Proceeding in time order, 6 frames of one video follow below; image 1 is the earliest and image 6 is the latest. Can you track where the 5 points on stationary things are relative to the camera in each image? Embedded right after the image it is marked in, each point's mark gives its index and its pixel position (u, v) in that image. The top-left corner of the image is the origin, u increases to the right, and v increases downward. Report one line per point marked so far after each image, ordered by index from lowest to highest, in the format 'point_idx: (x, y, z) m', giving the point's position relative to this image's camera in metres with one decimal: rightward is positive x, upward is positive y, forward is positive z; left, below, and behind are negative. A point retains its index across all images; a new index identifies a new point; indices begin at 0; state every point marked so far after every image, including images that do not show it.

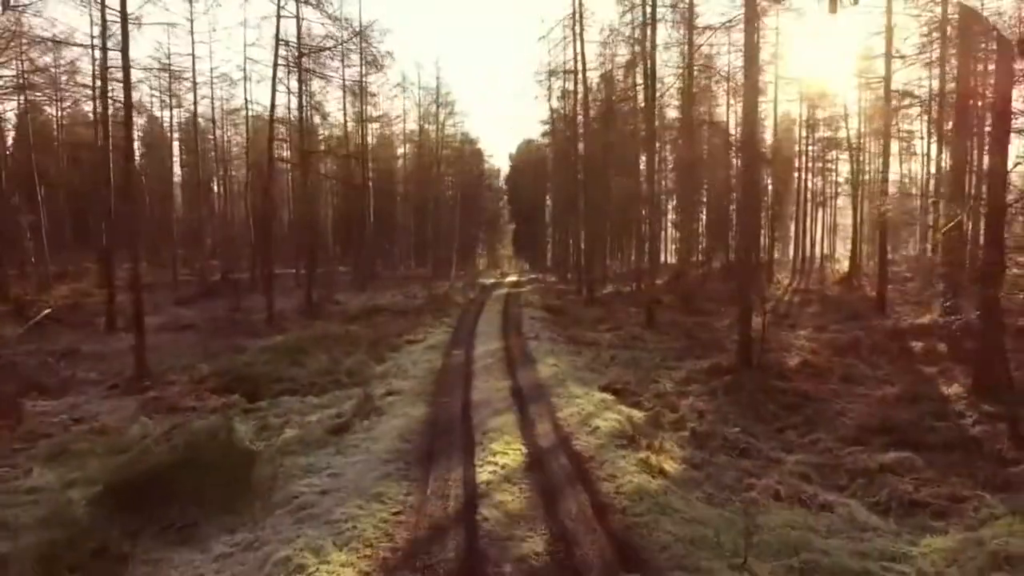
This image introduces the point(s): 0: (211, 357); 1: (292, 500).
0: (-6.7, -1.6, +15.7) m
1: (-2.2, -2.2, +7.1) m
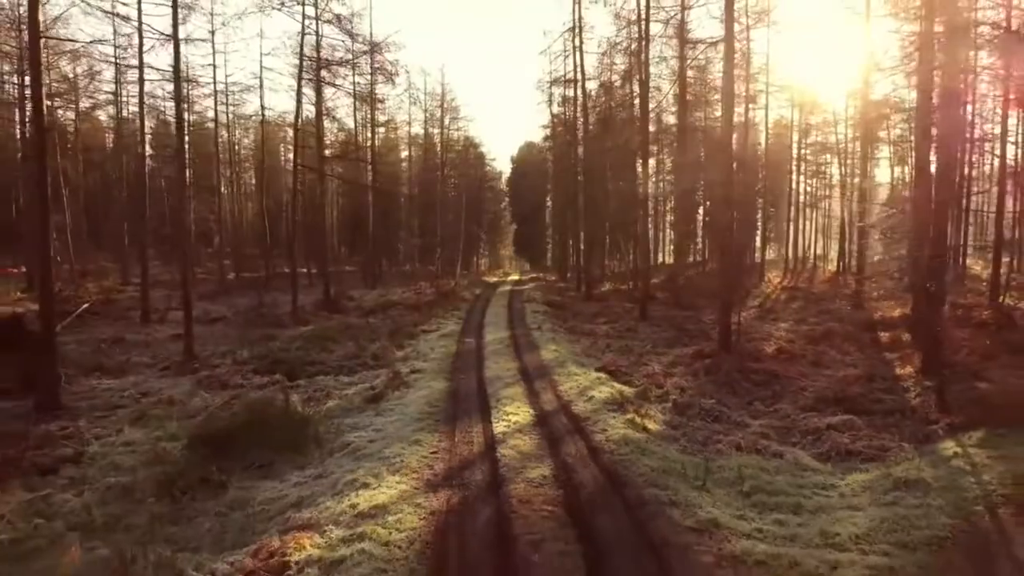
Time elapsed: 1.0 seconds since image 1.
0: (-6.6, -1.4, +17.4) m
1: (-2.1, -2.0, +8.9) m
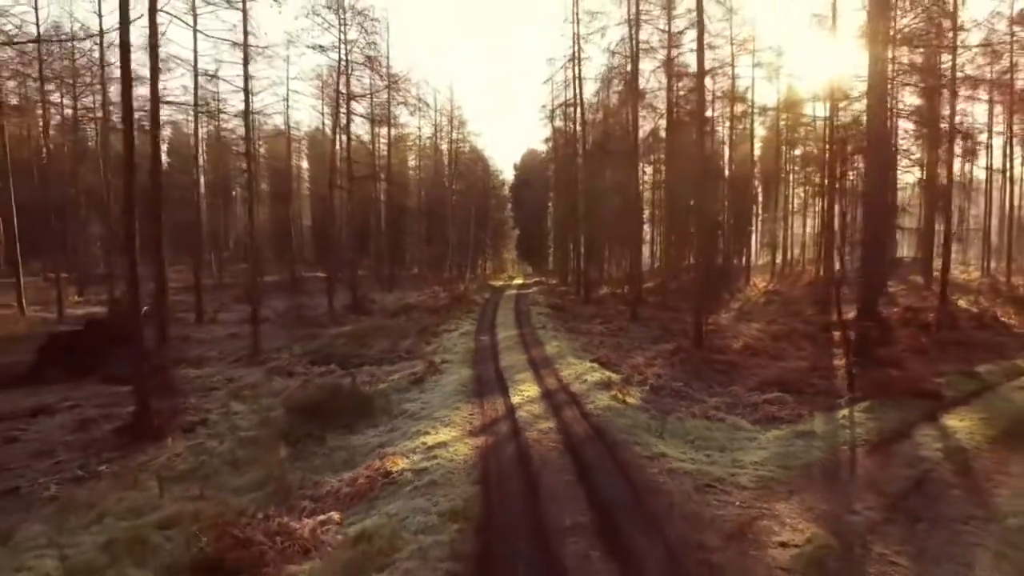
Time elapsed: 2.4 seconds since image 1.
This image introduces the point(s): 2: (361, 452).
0: (-6.3, -1.6, +20.7) m
1: (-1.9, -2.2, +12.1) m
2: (-2.2, -2.3, +10.1) m
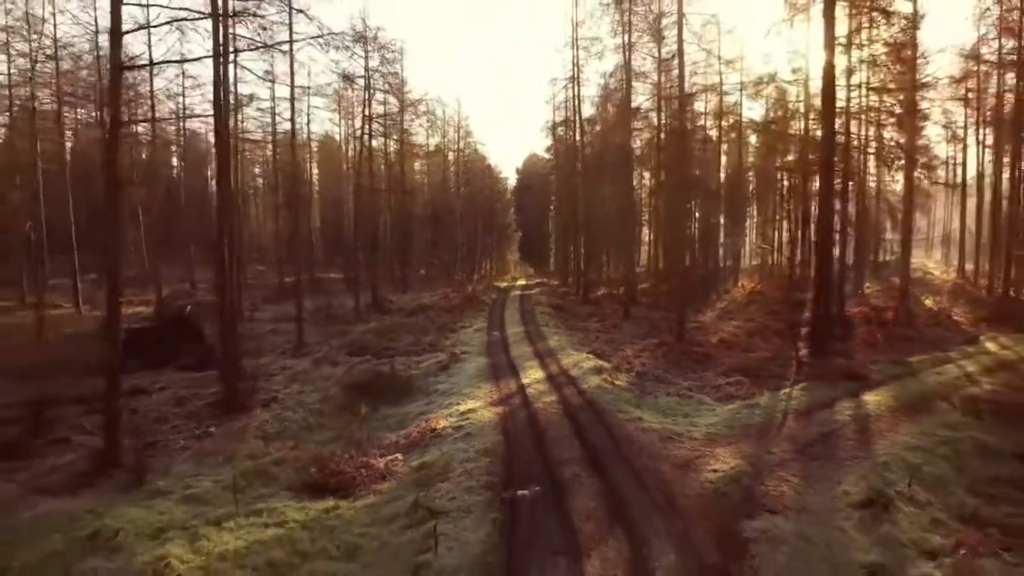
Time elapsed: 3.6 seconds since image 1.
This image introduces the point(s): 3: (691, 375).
0: (-6.1, -1.7, +23.7) m
1: (-1.6, -2.2, +15.2) m
2: (-1.9, -2.4, +13.1) m
3: (+4.5, -2.2, +17.7) m
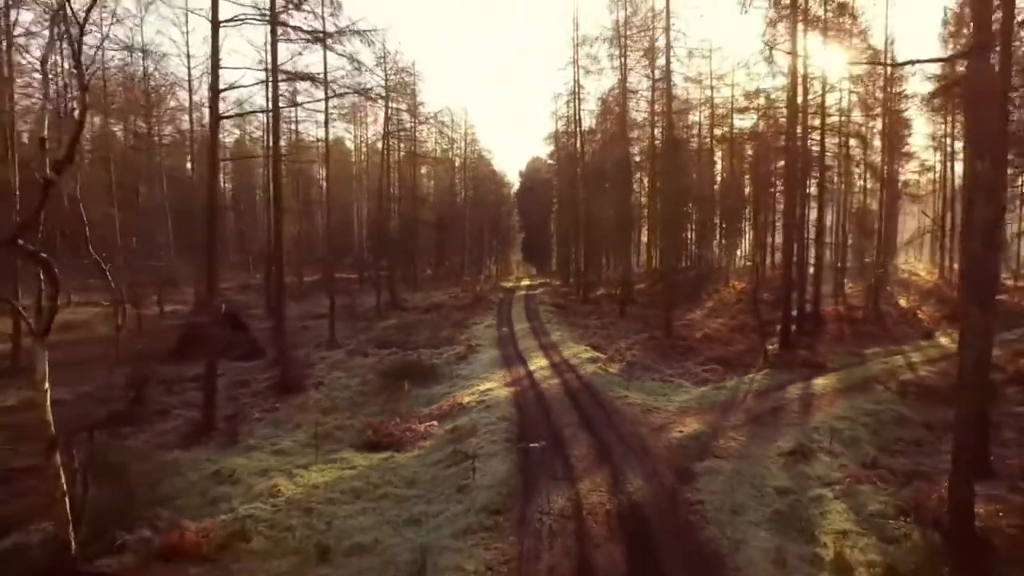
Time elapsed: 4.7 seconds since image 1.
0: (-5.9, -1.7, +26.6) m
1: (-1.4, -2.3, +18.0) m
2: (-1.7, -2.5, +16.0) m
3: (+4.8, -2.2, +20.6) m
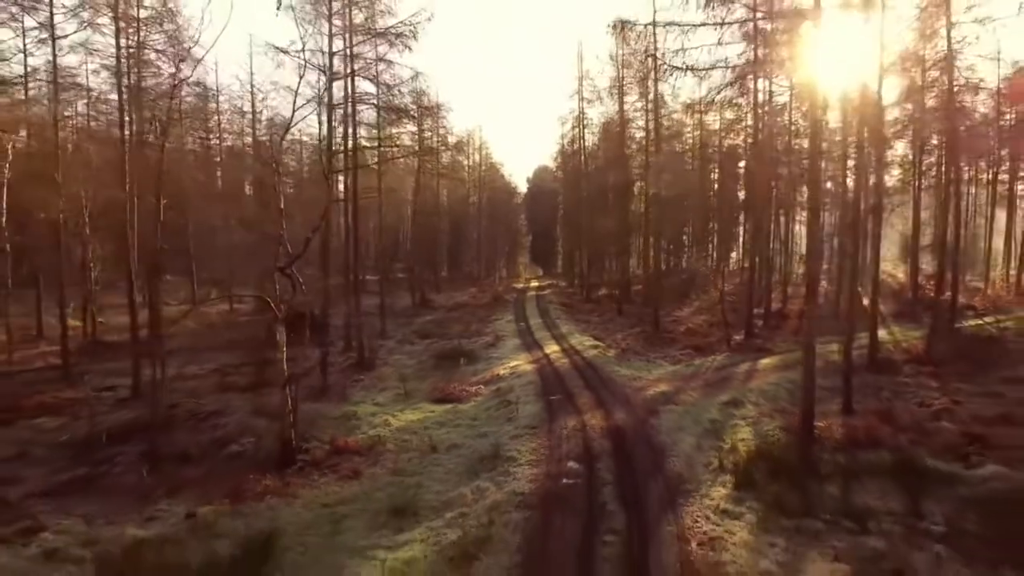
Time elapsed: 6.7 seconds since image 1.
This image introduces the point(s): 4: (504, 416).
0: (-5.1, -1.8, +32.3) m
1: (-0.7, -2.4, +23.7) m
2: (-1.0, -2.6, +21.7) m
3: (+5.5, -2.3, +26.2) m
4: (-0.2, -2.9, +15.8) m
